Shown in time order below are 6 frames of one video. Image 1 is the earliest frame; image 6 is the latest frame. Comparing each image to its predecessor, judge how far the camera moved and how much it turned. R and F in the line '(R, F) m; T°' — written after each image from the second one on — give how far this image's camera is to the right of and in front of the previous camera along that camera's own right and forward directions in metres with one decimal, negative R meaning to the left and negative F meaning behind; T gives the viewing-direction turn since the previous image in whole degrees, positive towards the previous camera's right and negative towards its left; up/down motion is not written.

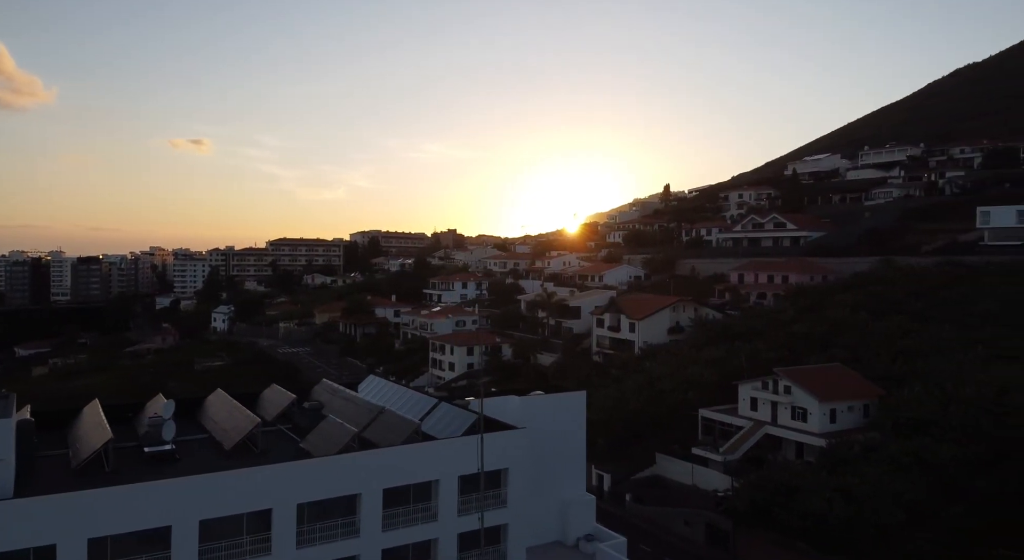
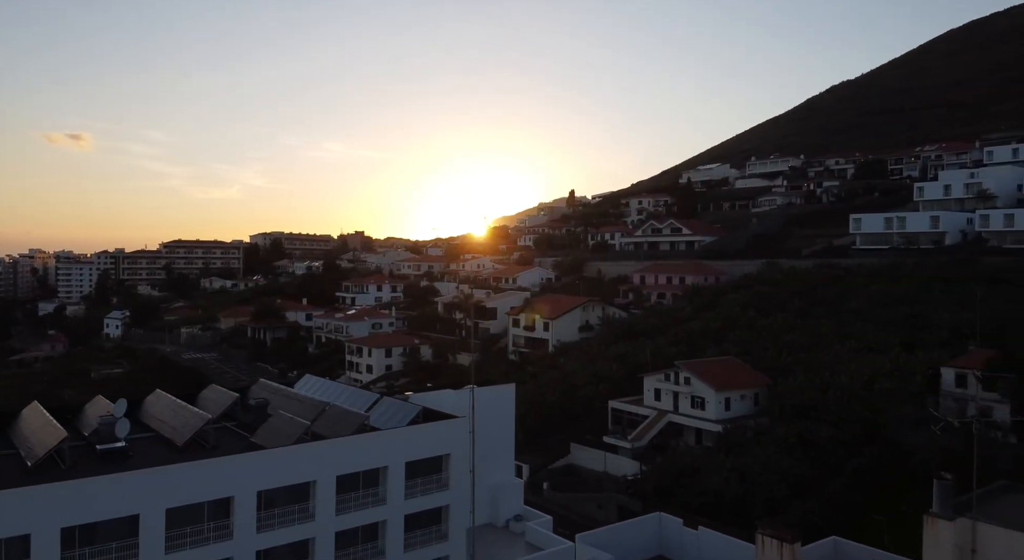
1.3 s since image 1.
(-0.8, -1.5) m; +7°
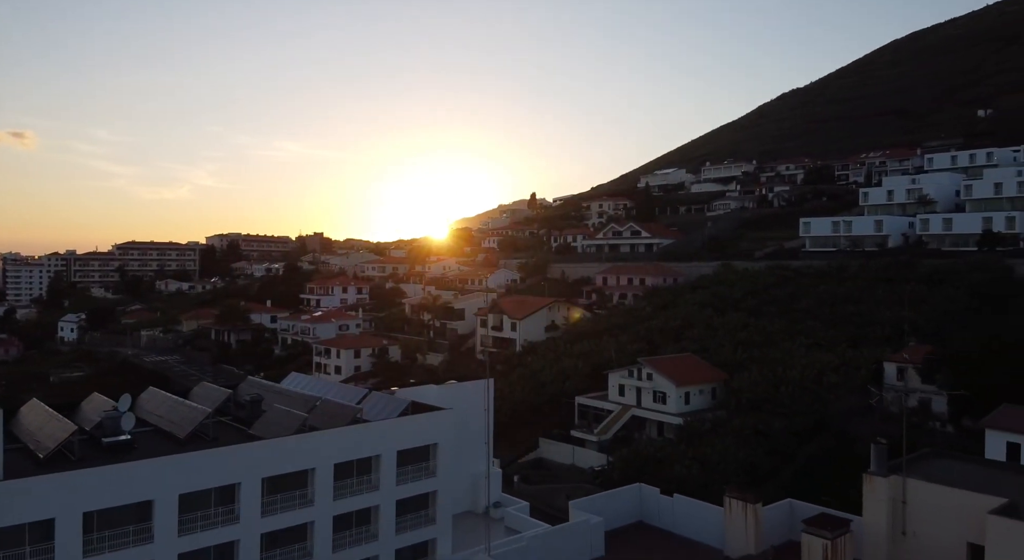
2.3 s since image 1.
(-0.6, -1.3) m; +3°
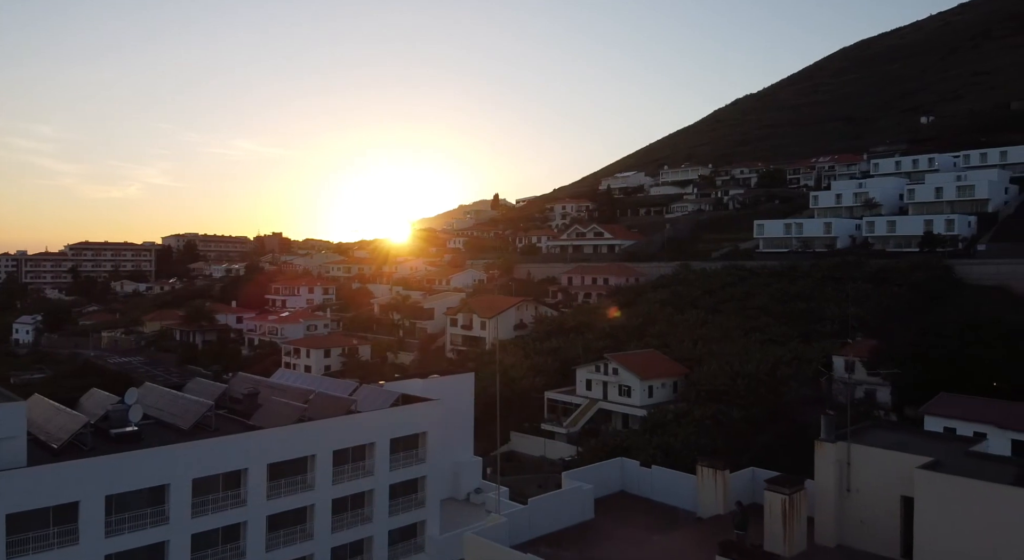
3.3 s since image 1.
(-0.6, -1.4) m; +3°
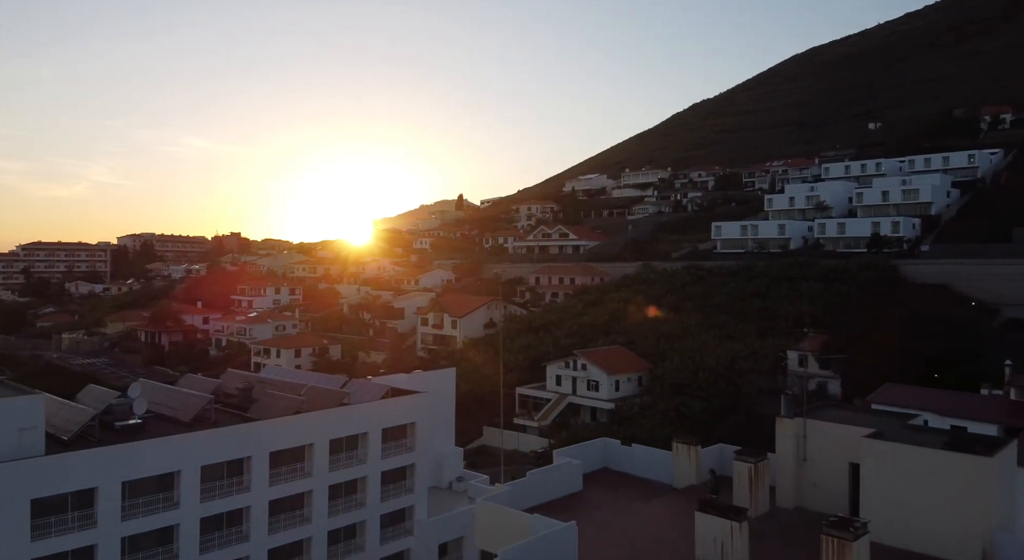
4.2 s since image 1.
(-0.6, -1.3) m; +3°
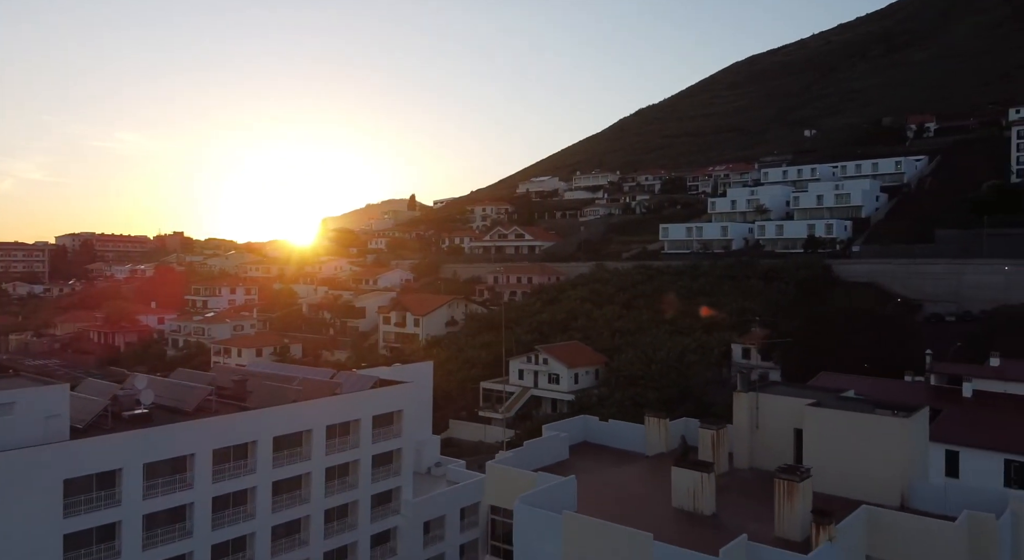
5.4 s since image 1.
(-0.9, -1.9) m; +4°
